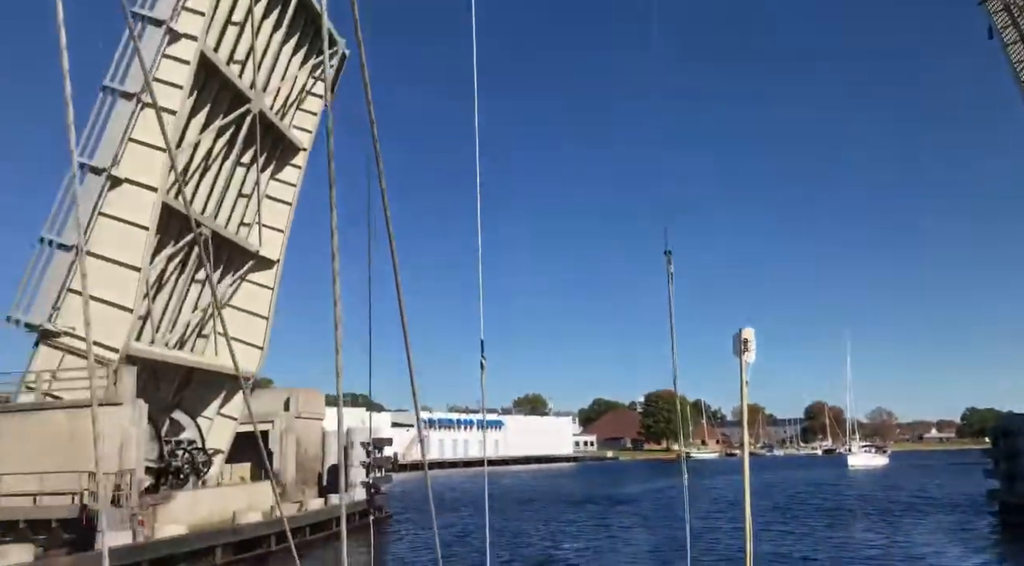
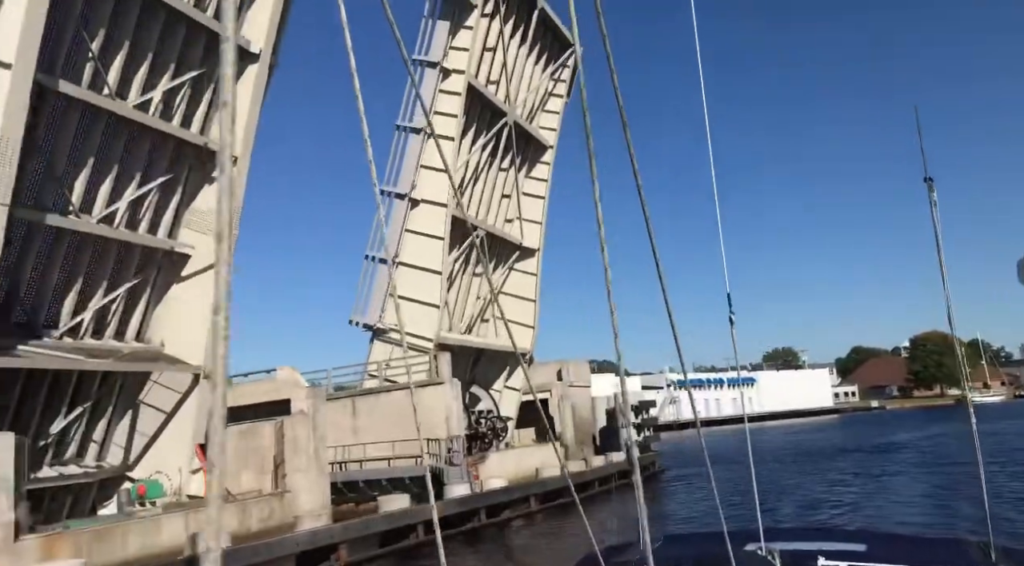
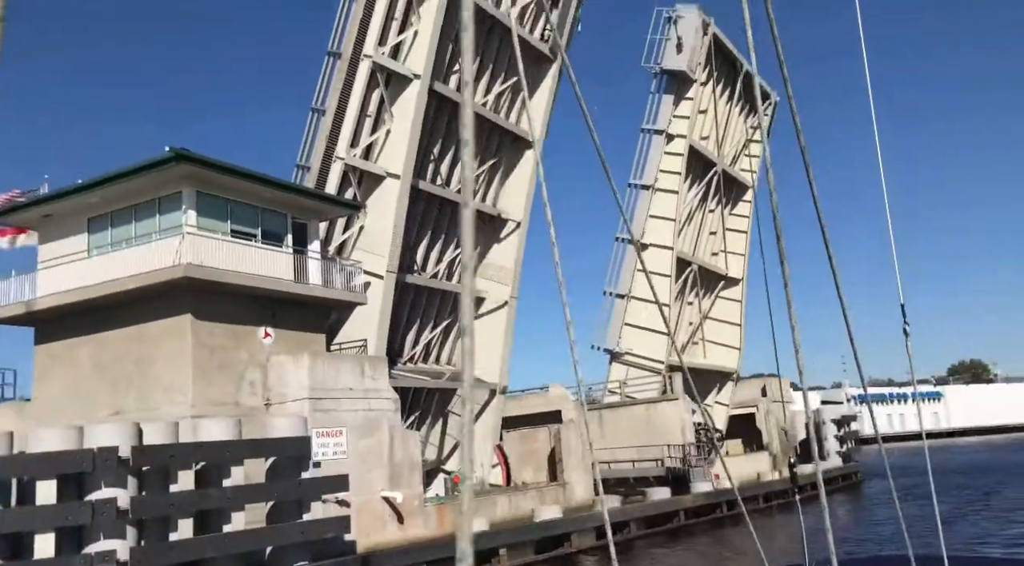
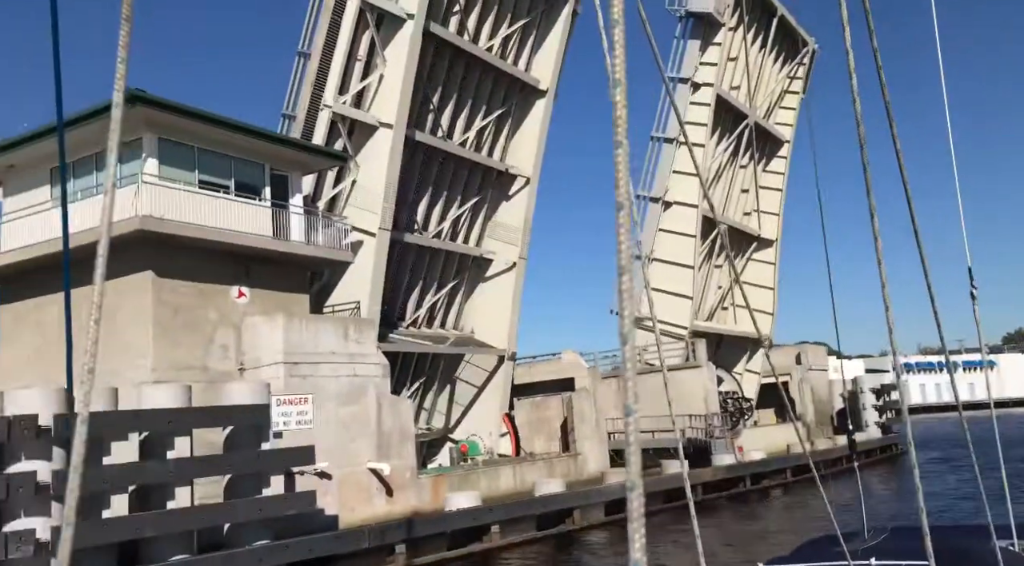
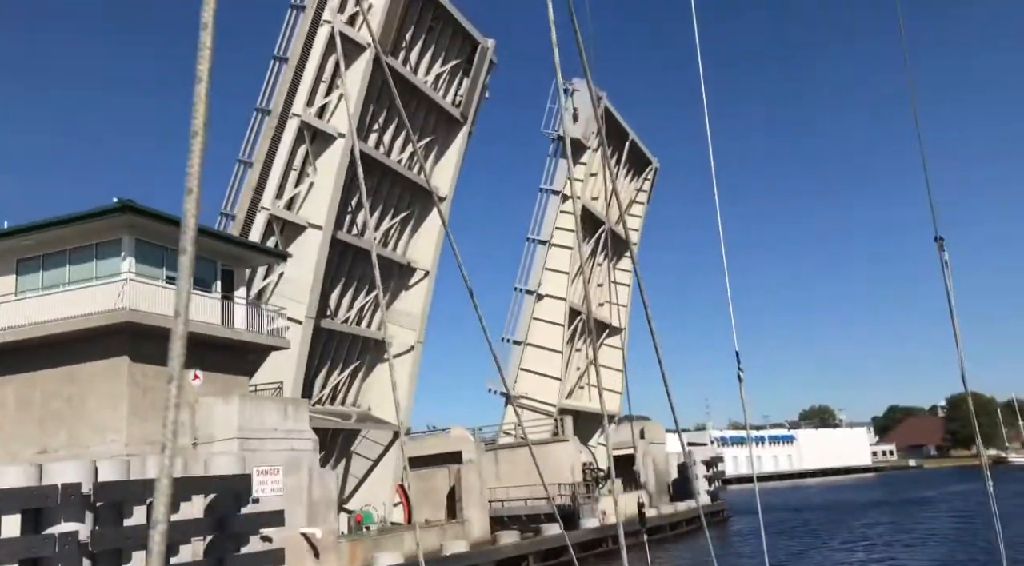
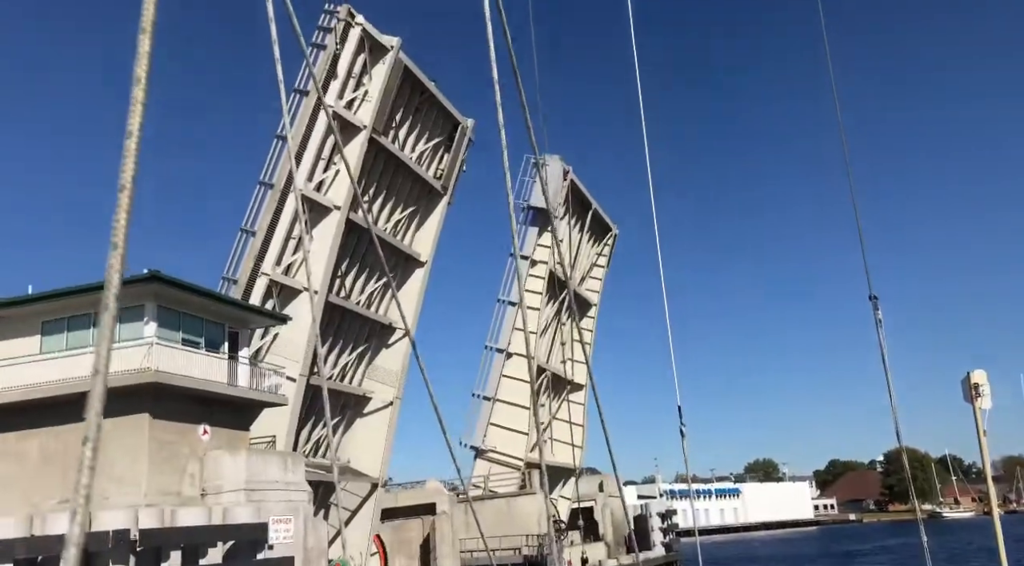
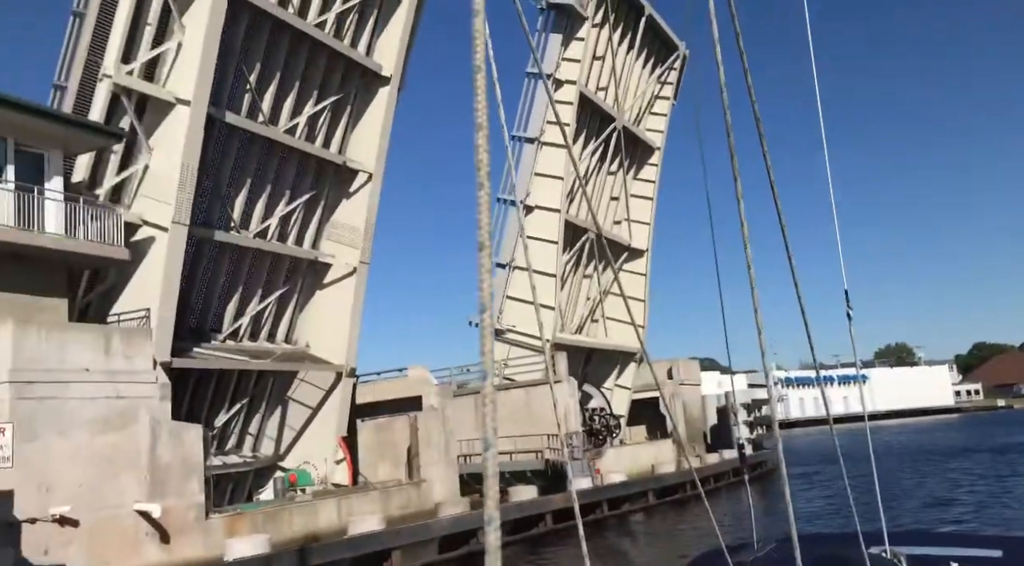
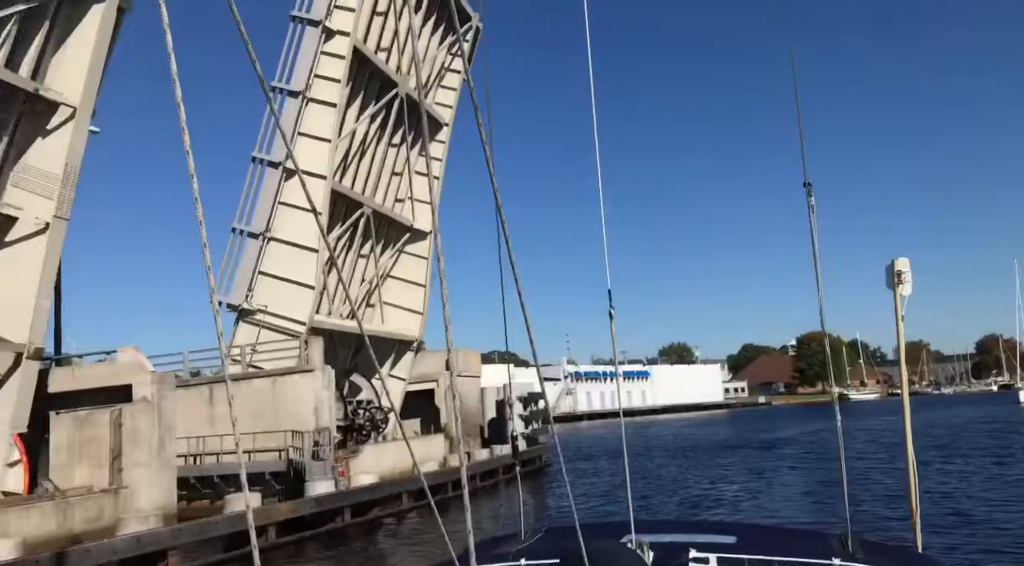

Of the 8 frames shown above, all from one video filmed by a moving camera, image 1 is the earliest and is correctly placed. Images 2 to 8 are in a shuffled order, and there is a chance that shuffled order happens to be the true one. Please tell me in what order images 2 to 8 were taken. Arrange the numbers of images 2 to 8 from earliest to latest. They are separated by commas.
8, 2, 7, 4, 3, 5, 6
